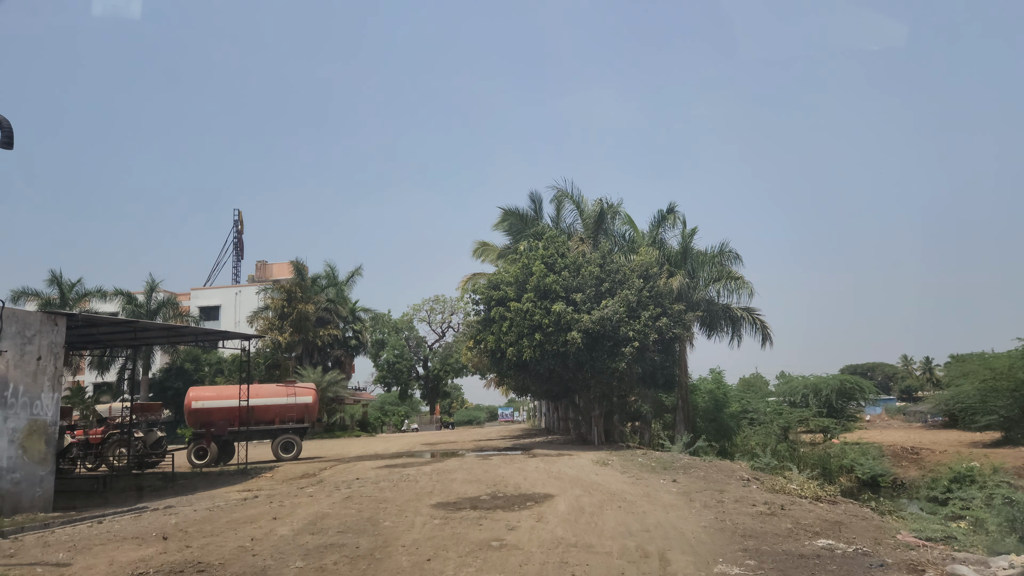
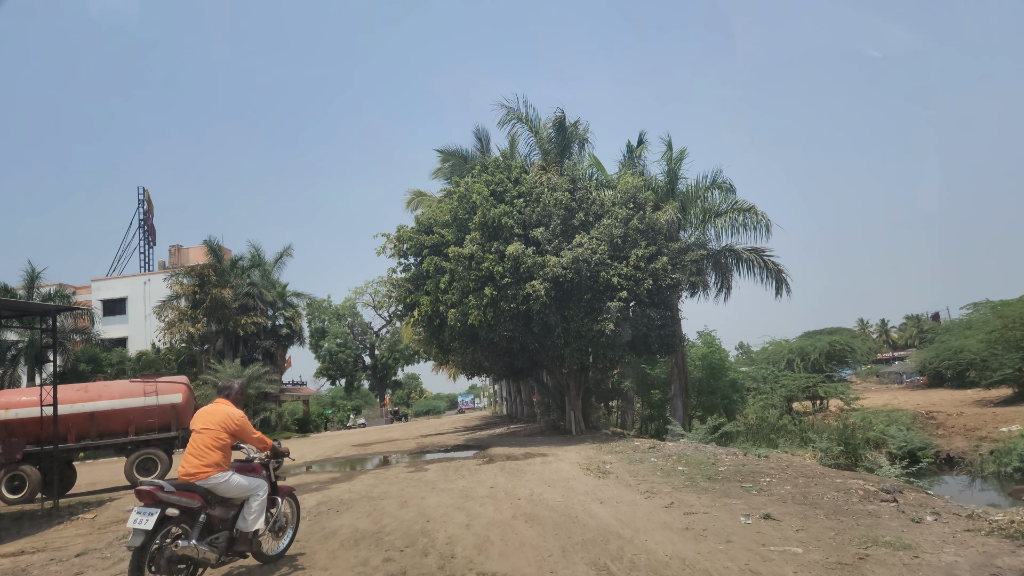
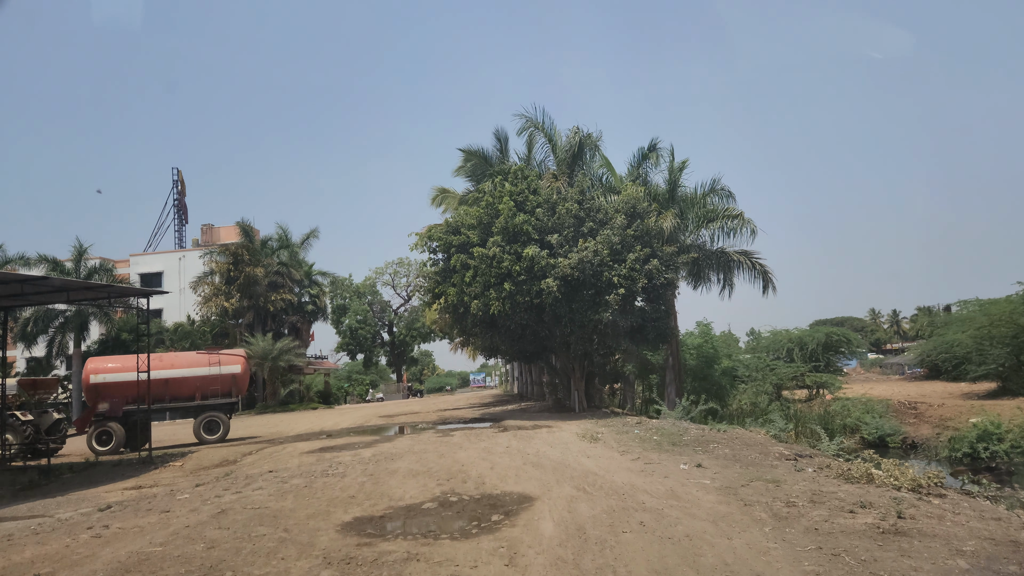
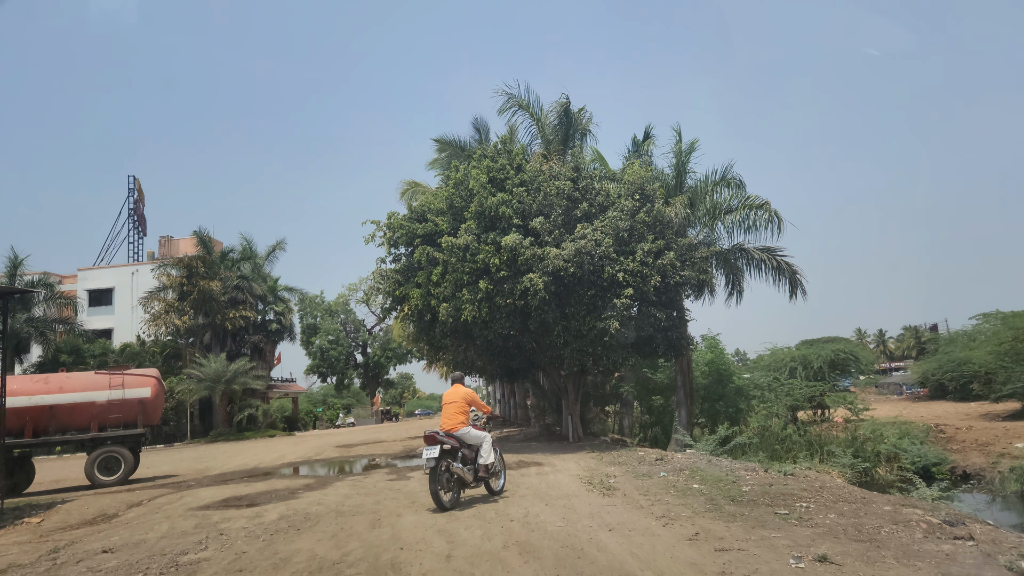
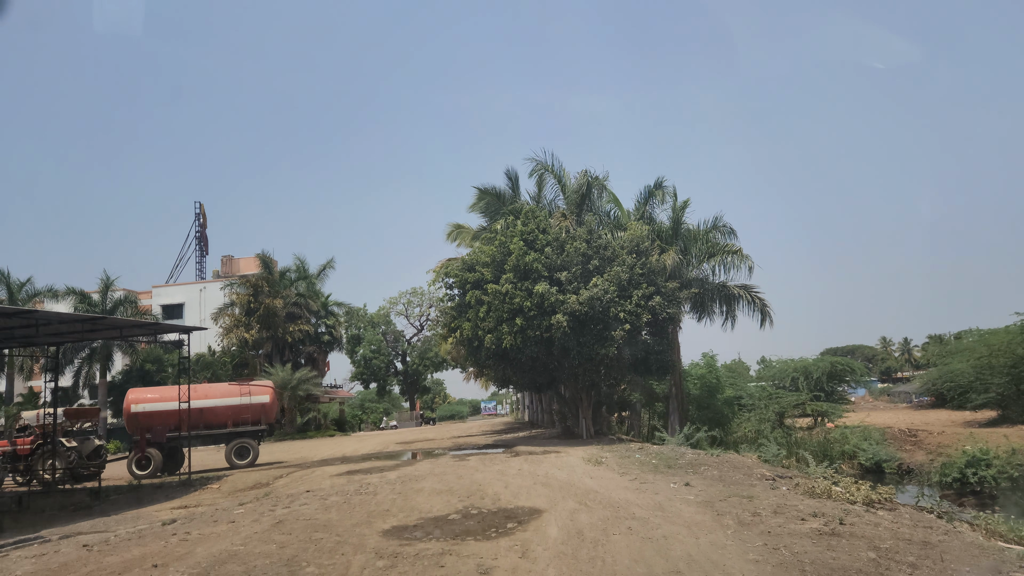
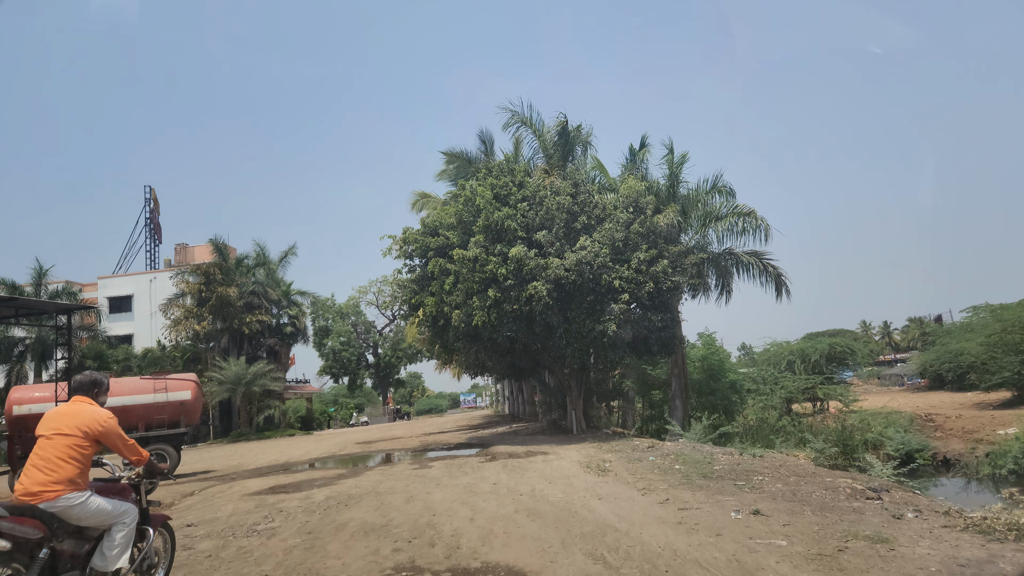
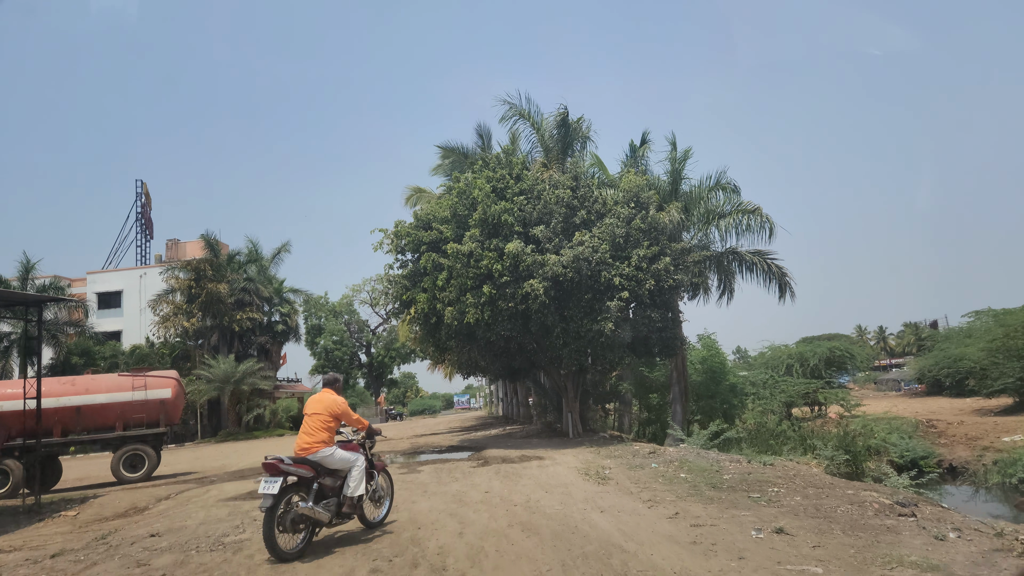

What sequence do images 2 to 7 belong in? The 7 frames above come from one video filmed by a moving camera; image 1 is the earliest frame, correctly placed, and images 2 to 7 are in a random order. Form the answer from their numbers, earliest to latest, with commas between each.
5, 3, 6, 2, 7, 4
